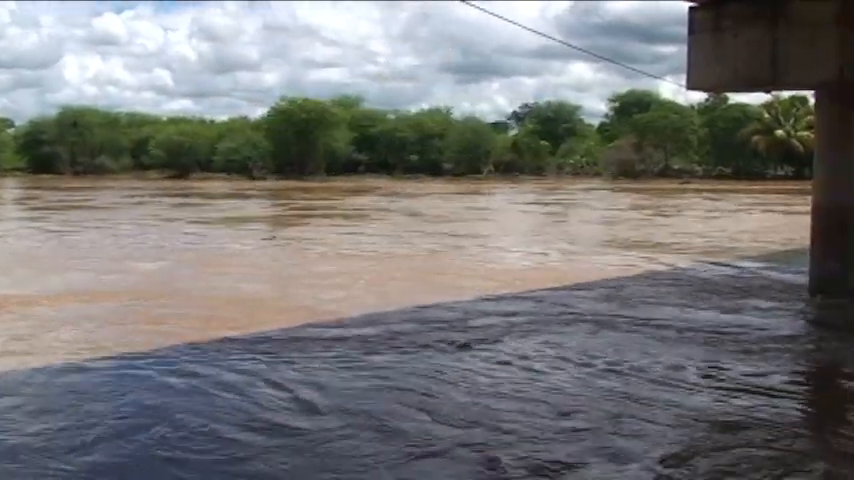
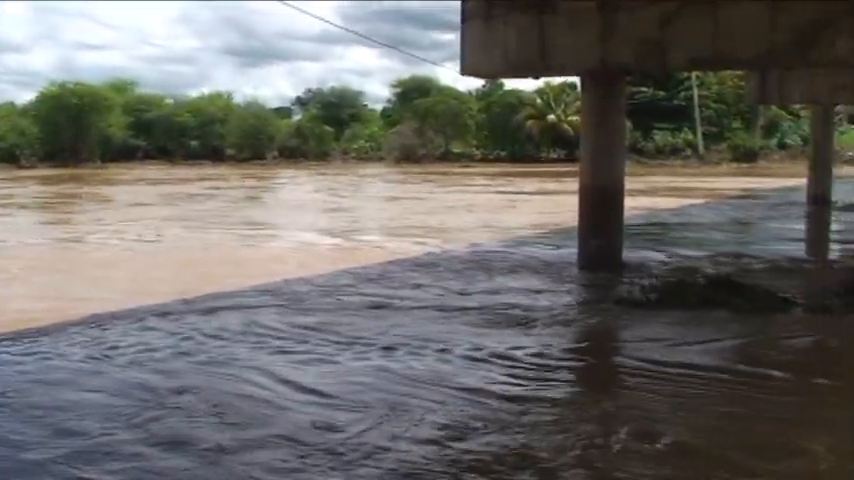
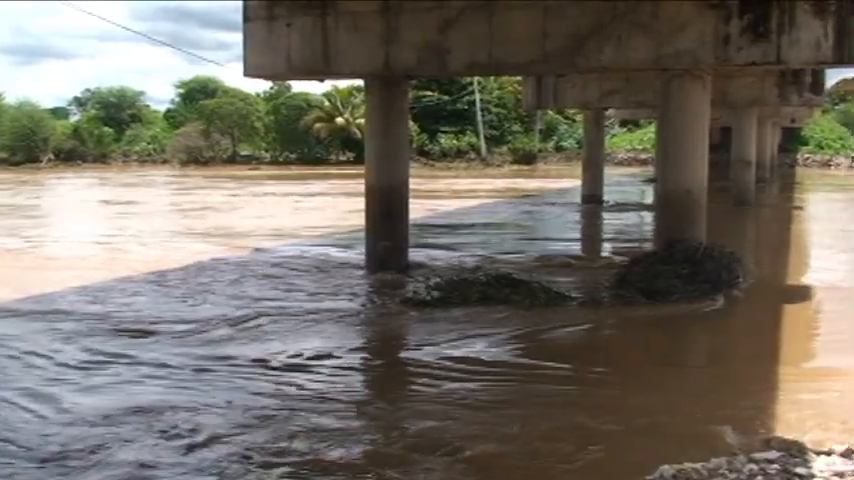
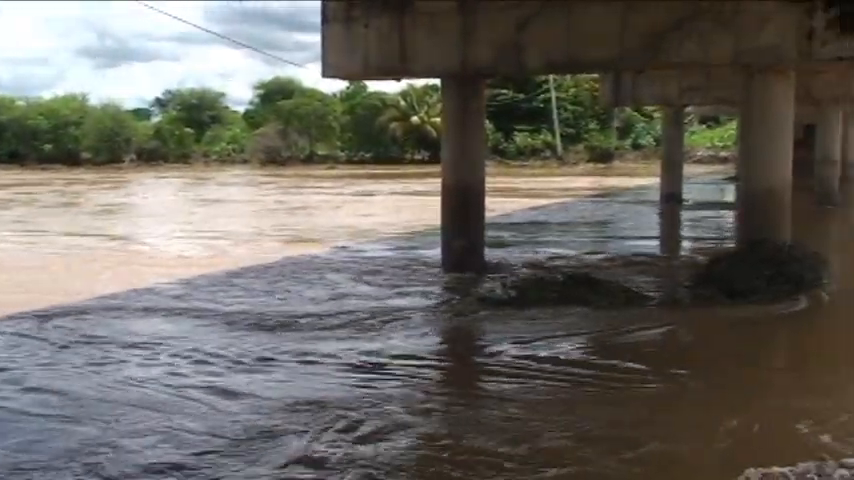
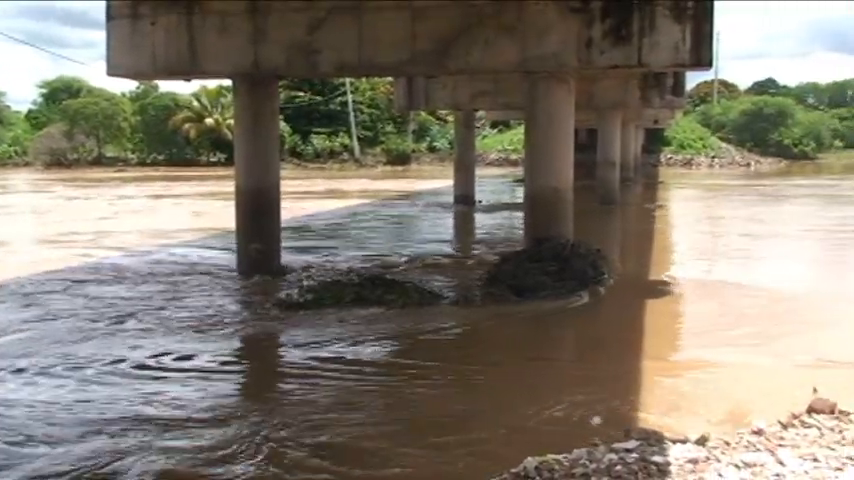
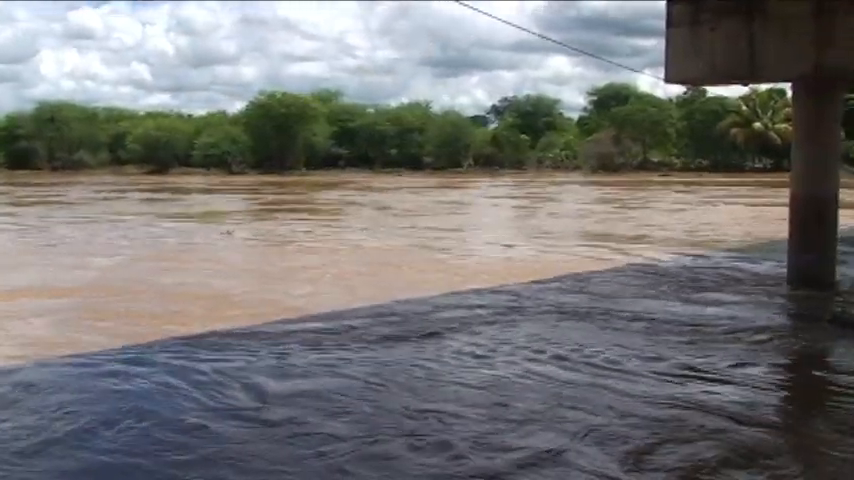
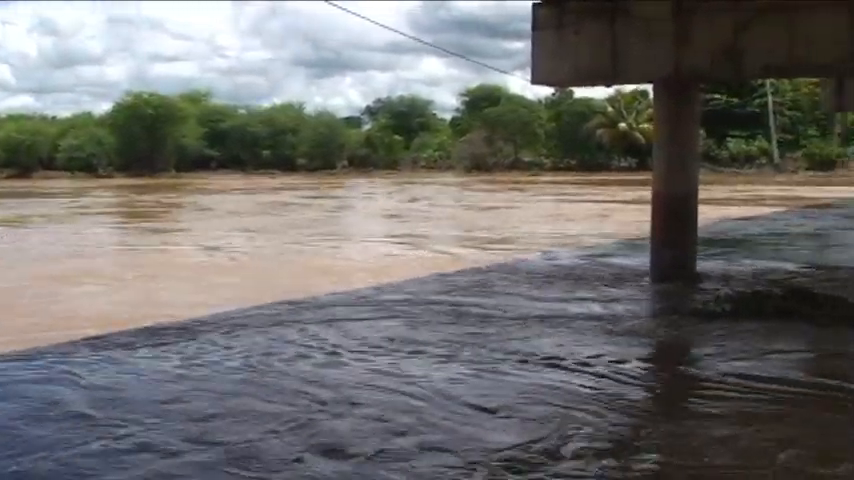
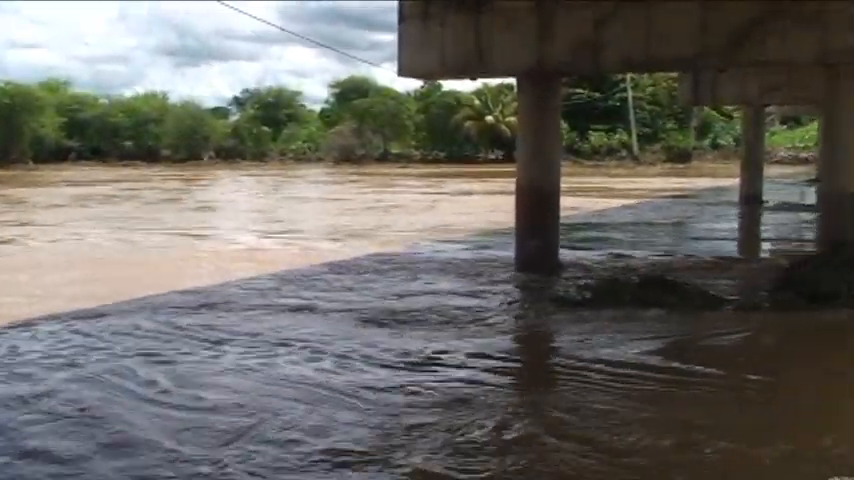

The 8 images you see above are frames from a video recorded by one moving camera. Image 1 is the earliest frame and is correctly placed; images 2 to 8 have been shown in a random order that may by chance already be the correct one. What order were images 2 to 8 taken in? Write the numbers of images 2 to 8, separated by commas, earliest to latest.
6, 7, 2, 8, 4, 3, 5
